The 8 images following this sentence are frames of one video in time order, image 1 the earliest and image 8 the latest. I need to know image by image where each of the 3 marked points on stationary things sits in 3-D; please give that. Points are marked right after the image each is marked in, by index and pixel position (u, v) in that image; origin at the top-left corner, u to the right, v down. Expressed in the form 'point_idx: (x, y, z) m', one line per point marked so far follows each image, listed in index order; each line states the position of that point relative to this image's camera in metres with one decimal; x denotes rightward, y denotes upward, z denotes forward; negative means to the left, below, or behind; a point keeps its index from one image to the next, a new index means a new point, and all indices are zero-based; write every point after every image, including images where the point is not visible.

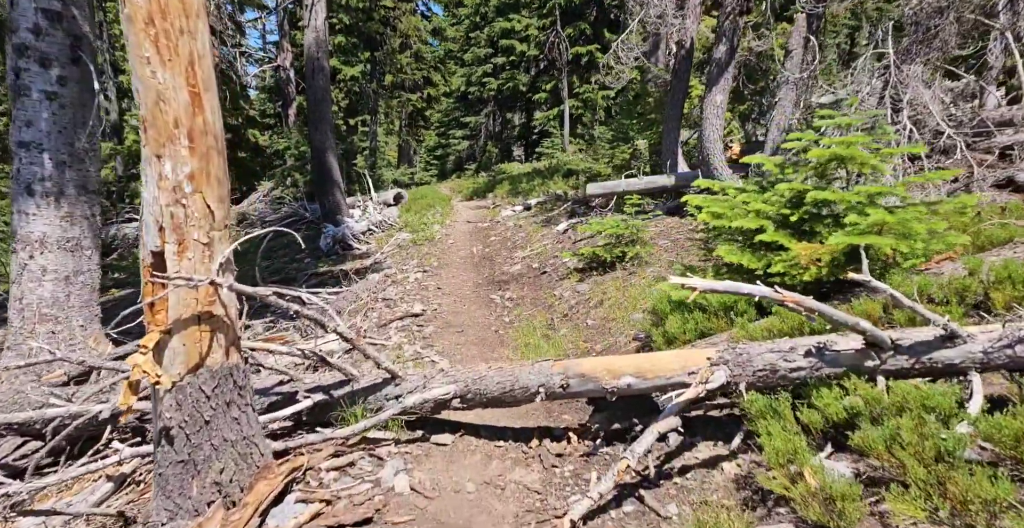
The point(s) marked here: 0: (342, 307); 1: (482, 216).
0: (-2.4, -0.7, +8.7) m
1: (-0.9, +1.4, +18.1) m
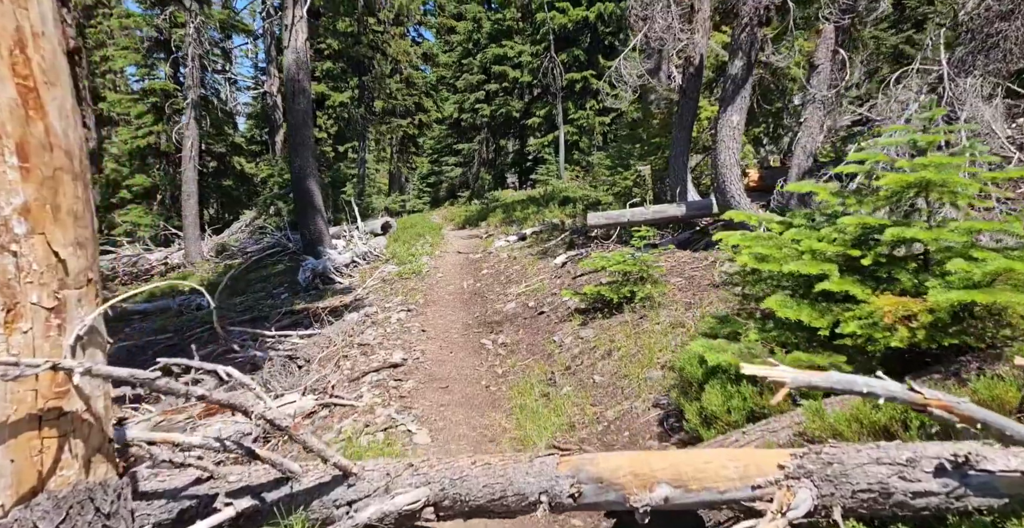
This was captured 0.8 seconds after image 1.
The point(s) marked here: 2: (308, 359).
0: (-2.5, -1.2, +7.7) m
1: (-1.1, +0.5, +17.2) m
2: (-2.6, -1.2, +7.6) m
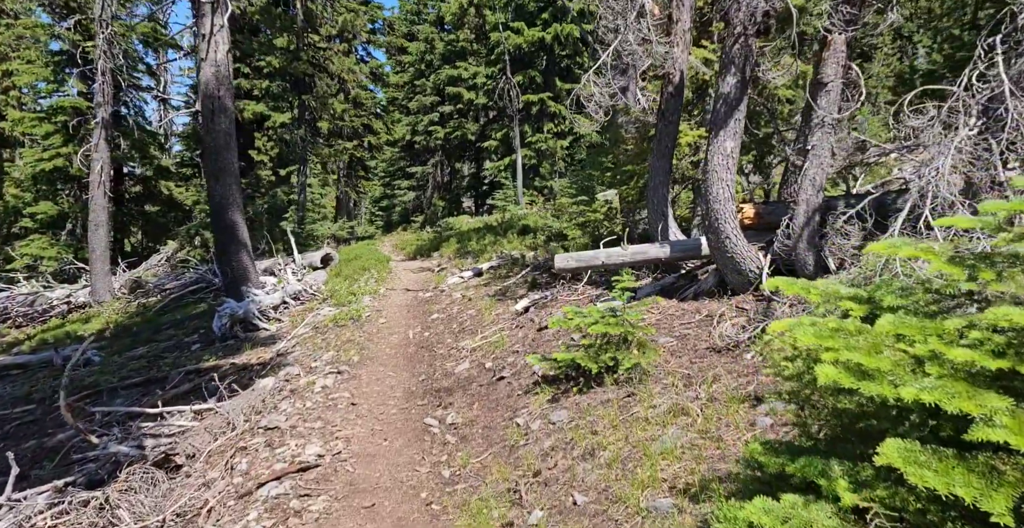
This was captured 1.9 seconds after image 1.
0: (-3.0, -1.8, +6.0) m
1: (-2.2, -0.5, +15.6) m
2: (-3.0, -1.8, +5.9) m
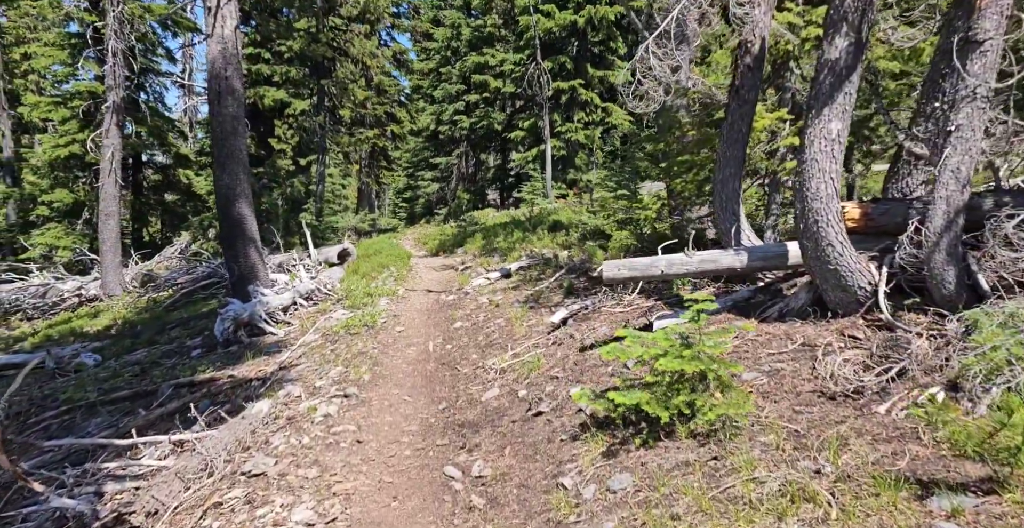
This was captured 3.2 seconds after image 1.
0: (-2.7, -1.9, +4.8) m
1: (-1.5, -0.4, +14.4) m
2: (-2.7, -1.9, +4.8) m
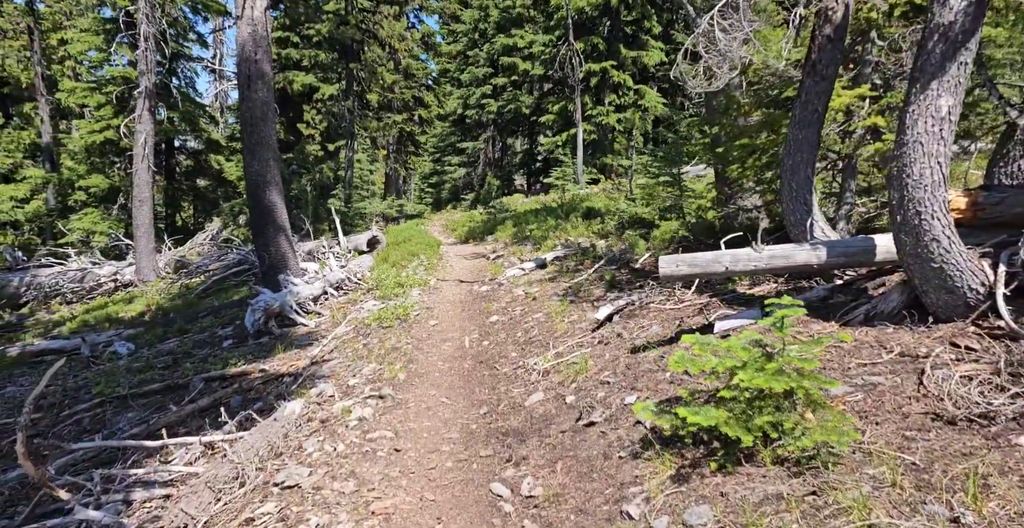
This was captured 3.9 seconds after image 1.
0: (-2.3, -1.8, +4.5) m
1: (-0.7, -0.2, +14.0) m
2: (-2.3, -1.9, +4.4) m
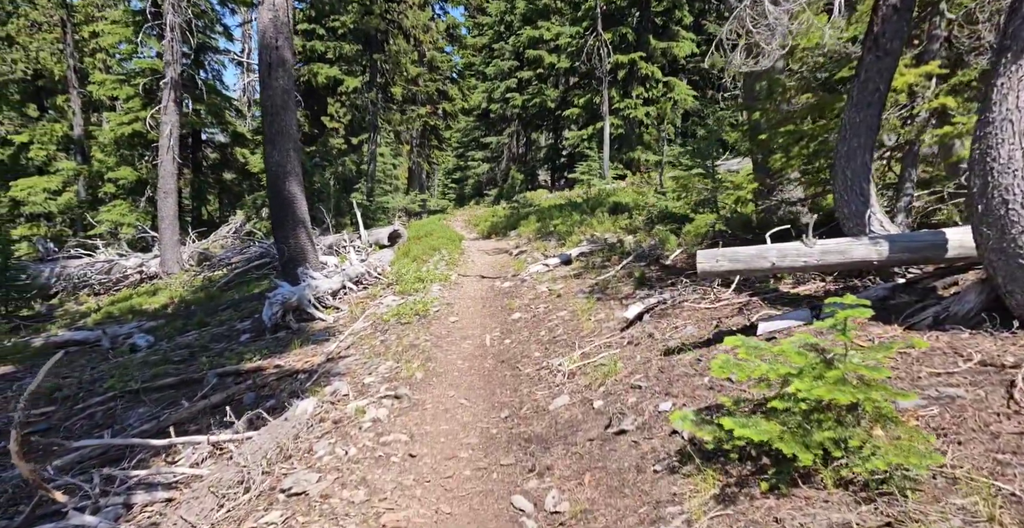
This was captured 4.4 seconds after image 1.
0: (-2.1, -1.8, +4.2) m
1: (-0.2, 0.0, +13.6) m
2: (-2.2, -1.8, +4.1) m
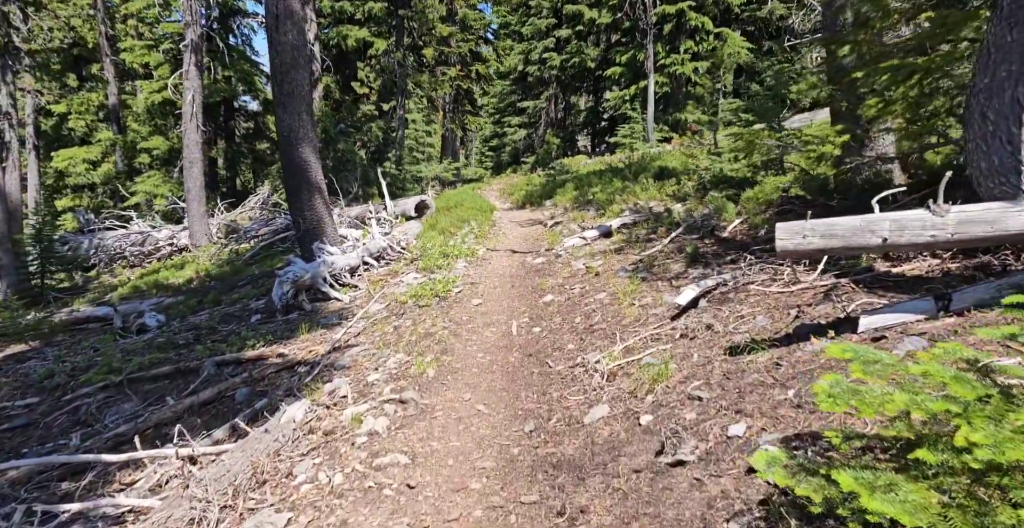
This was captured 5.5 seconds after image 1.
0: (-2.0, -1.7, +3.3) m
1: (+0.5, +0.5, +12.5) m
2: (-2.1, -1.7, +3.2) m
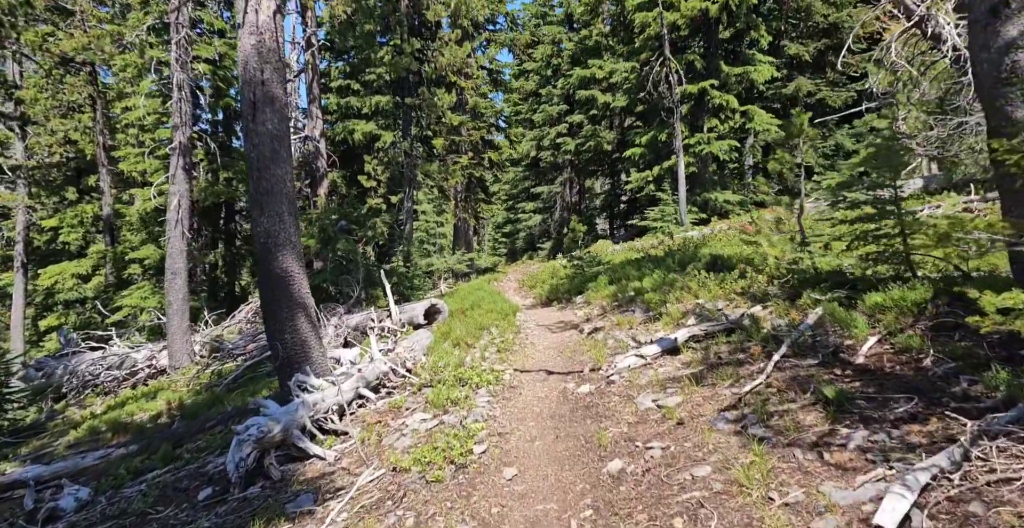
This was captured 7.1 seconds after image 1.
0: (-1.6, -2.5, +0.6) m
1: (+1.0, -1.5, +9.9) m
2: (-1.7, -2.5, +0.6) m
